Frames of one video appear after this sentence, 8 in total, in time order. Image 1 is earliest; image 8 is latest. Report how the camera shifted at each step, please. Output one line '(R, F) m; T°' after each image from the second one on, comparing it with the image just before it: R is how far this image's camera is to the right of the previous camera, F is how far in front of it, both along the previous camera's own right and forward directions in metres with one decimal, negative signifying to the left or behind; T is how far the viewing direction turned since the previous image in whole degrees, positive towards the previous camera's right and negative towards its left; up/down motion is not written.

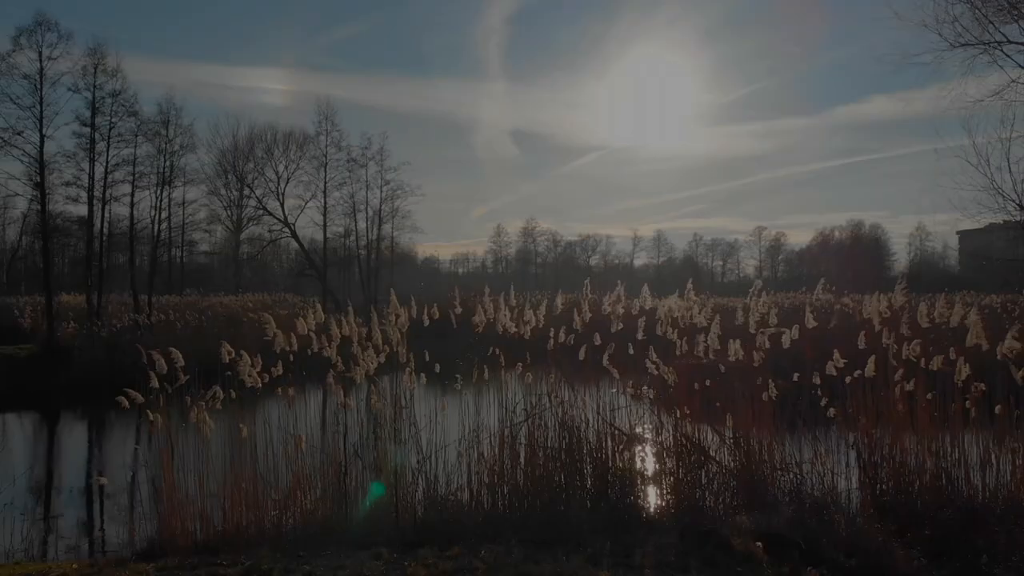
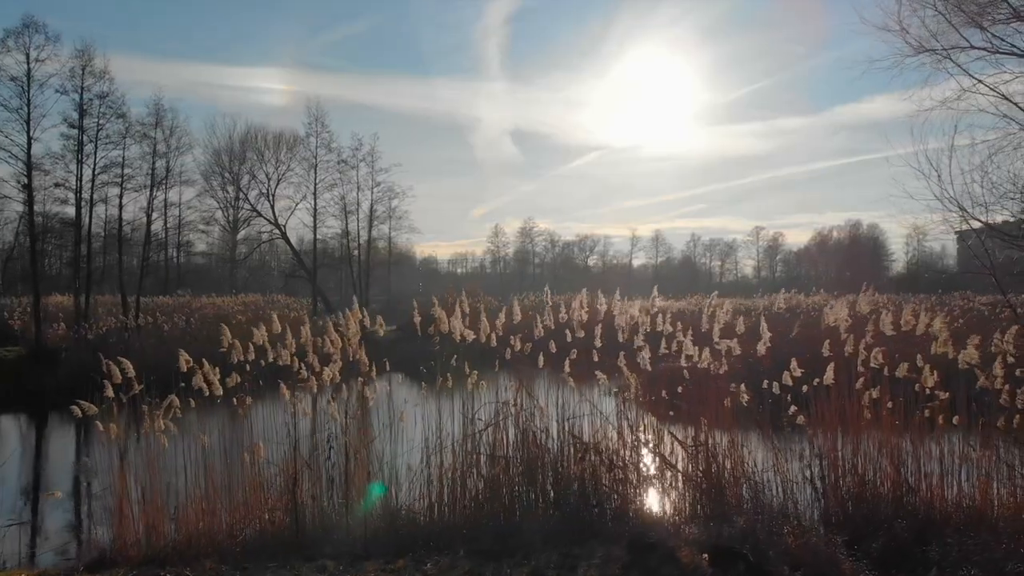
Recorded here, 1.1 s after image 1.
(+0.4, 0.0) m; 0°
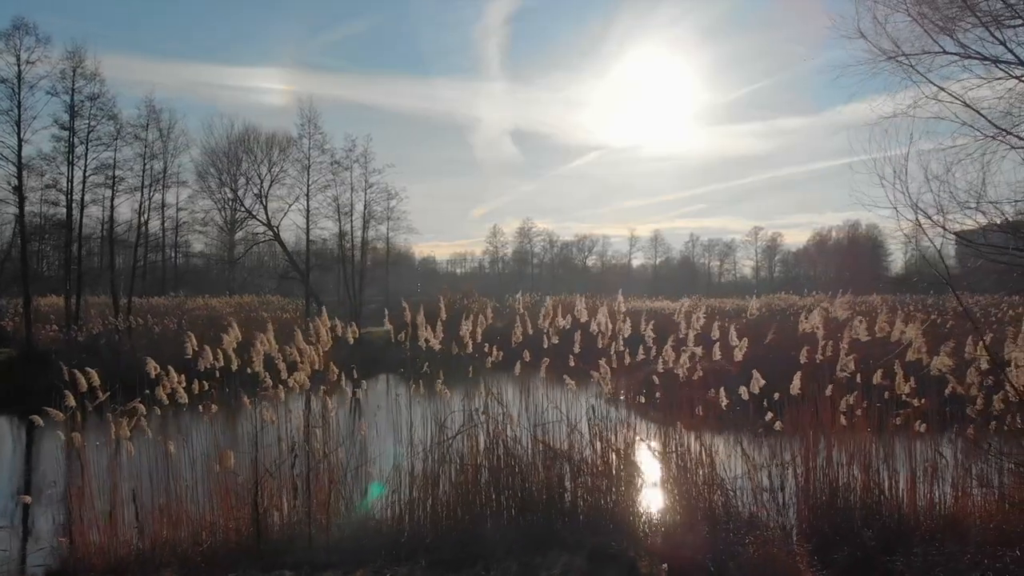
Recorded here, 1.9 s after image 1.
(+0.3, 0.0) m; 0°
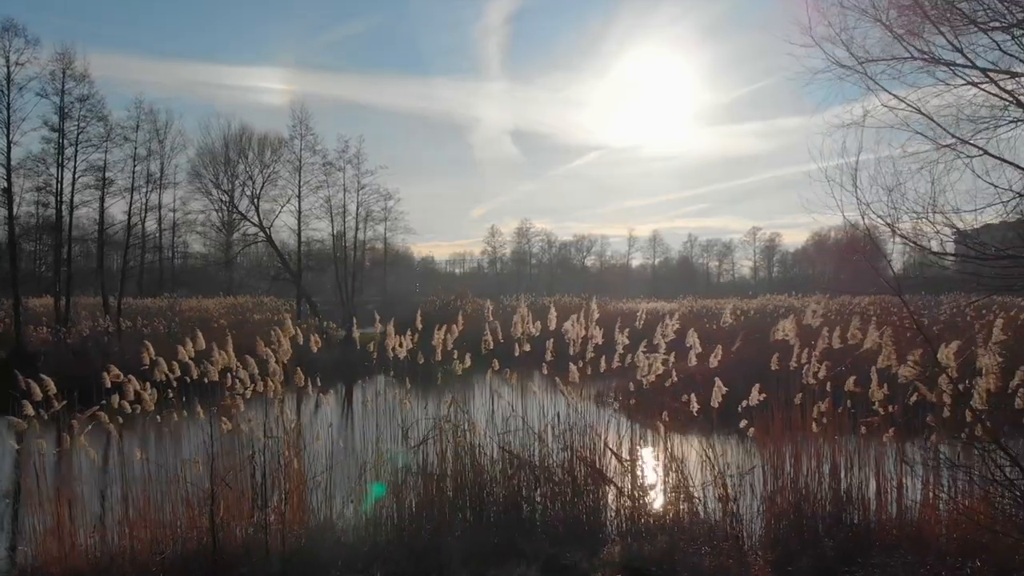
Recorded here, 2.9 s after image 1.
(+0.3, 0.0) m; 0°
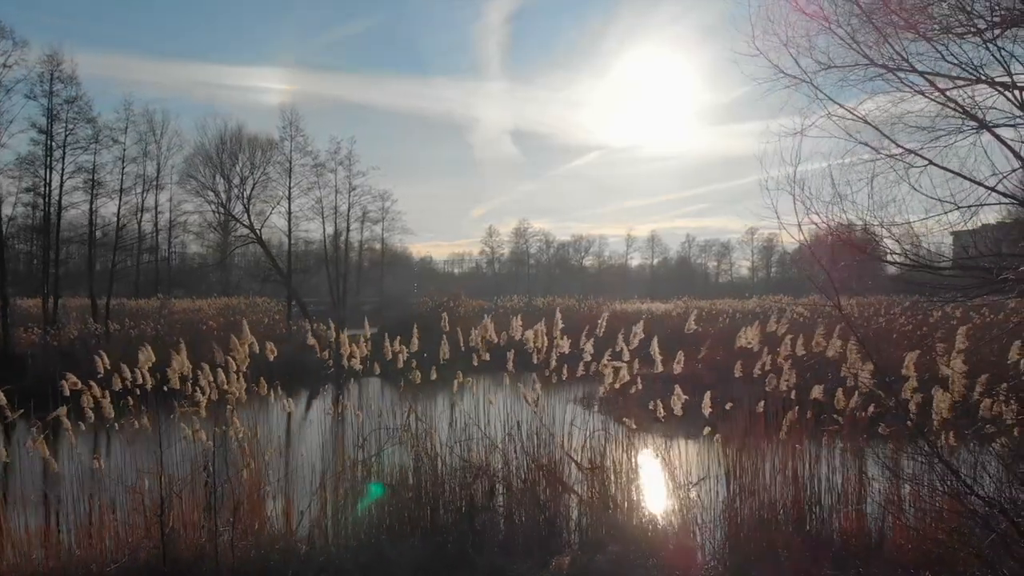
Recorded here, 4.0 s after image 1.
(+0.4, 0.0) m; 0°
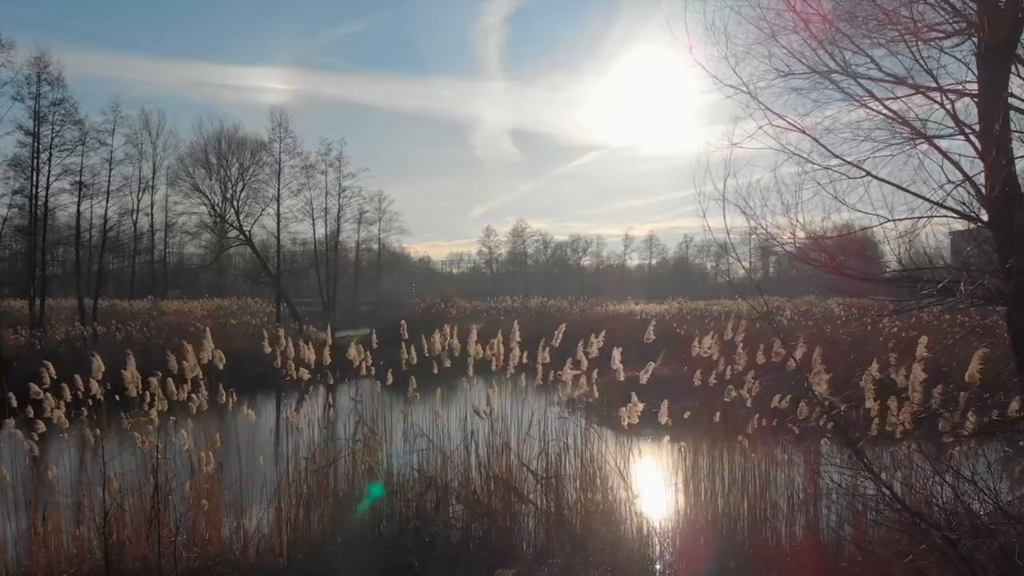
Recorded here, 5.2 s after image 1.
(+0.4, 0.0) m; 0°
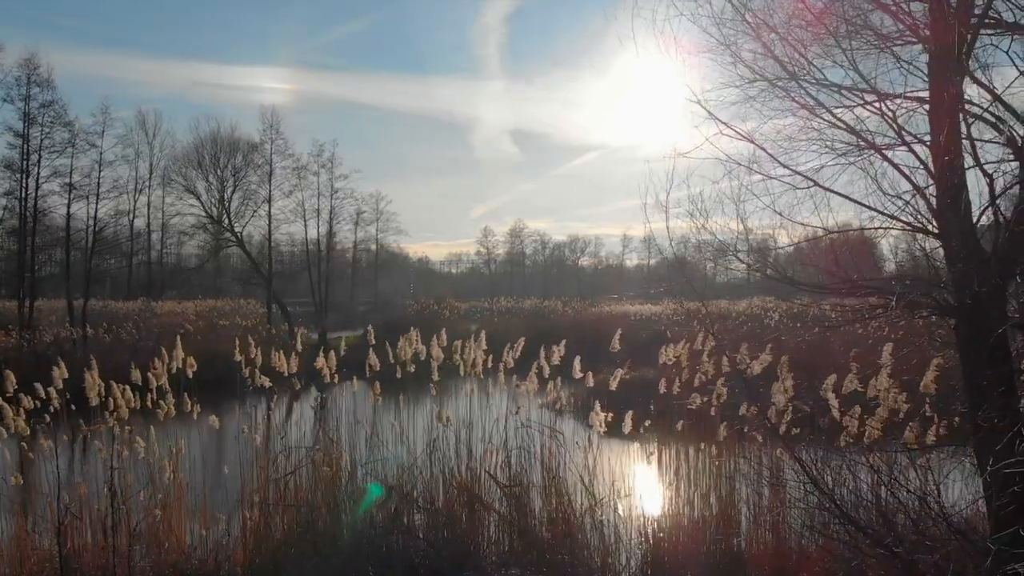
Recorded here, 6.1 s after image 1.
(+0.3, 0.0) m; 0°
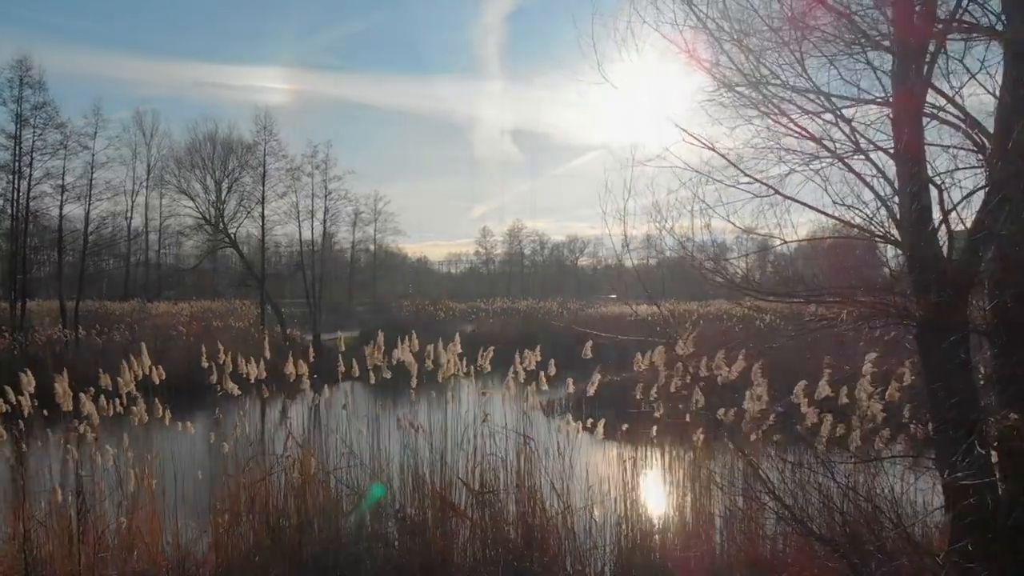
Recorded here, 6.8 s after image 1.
(+0.3, 0.0) m; 0°
